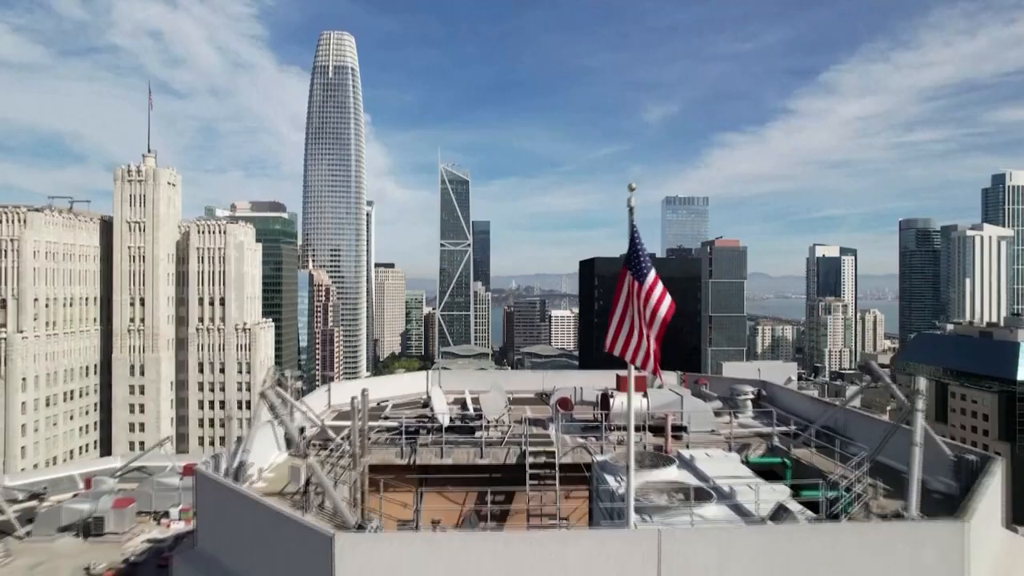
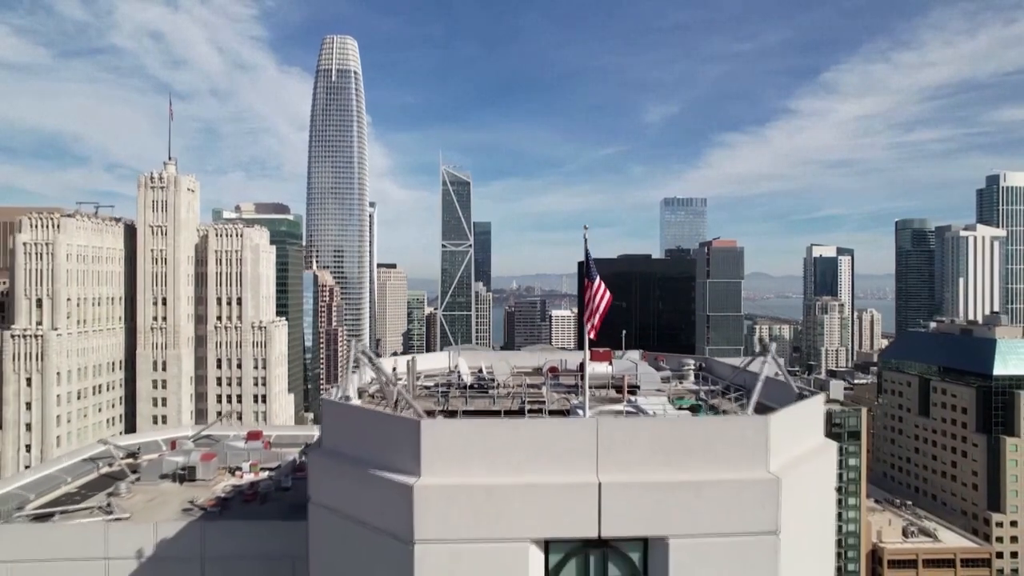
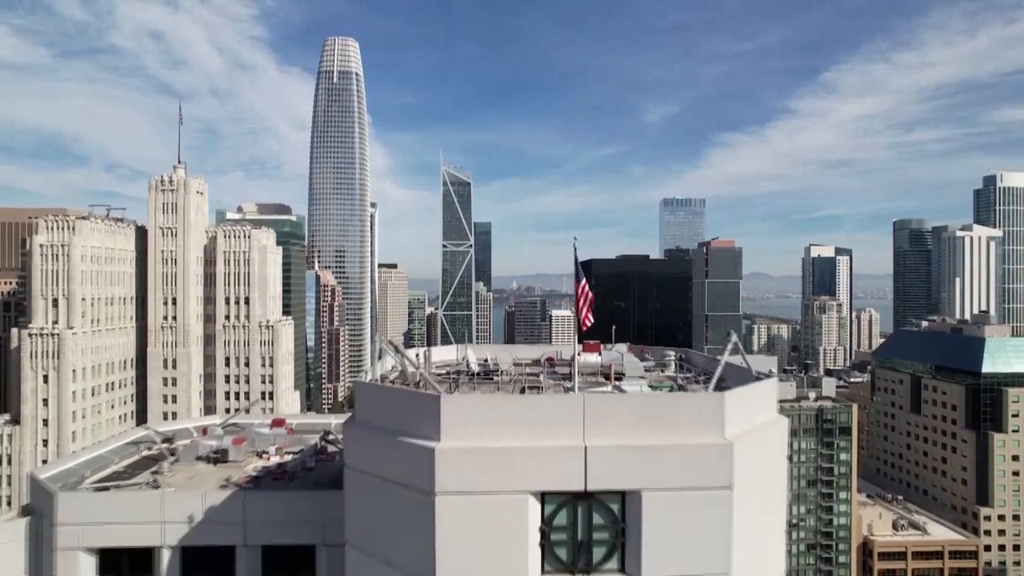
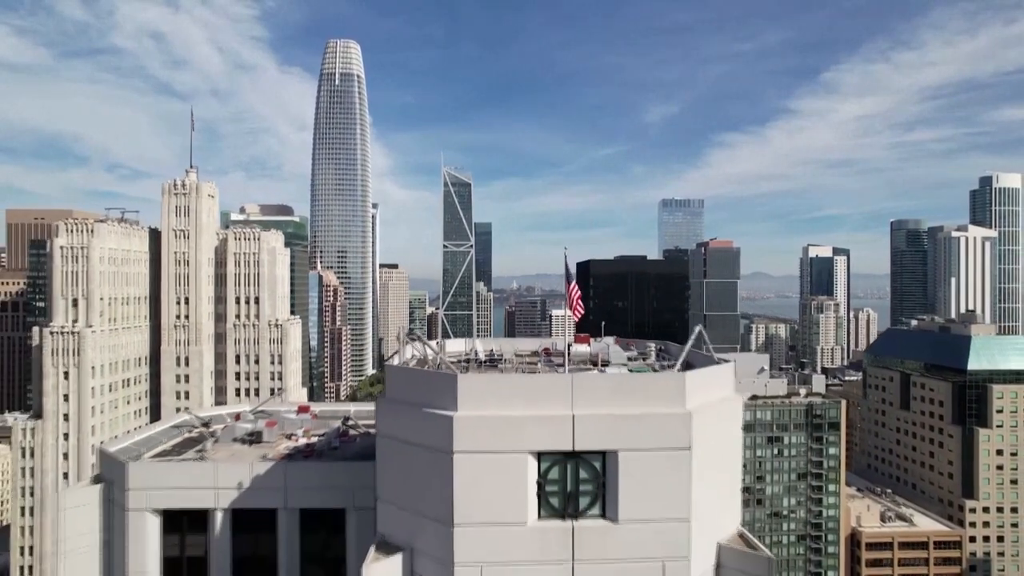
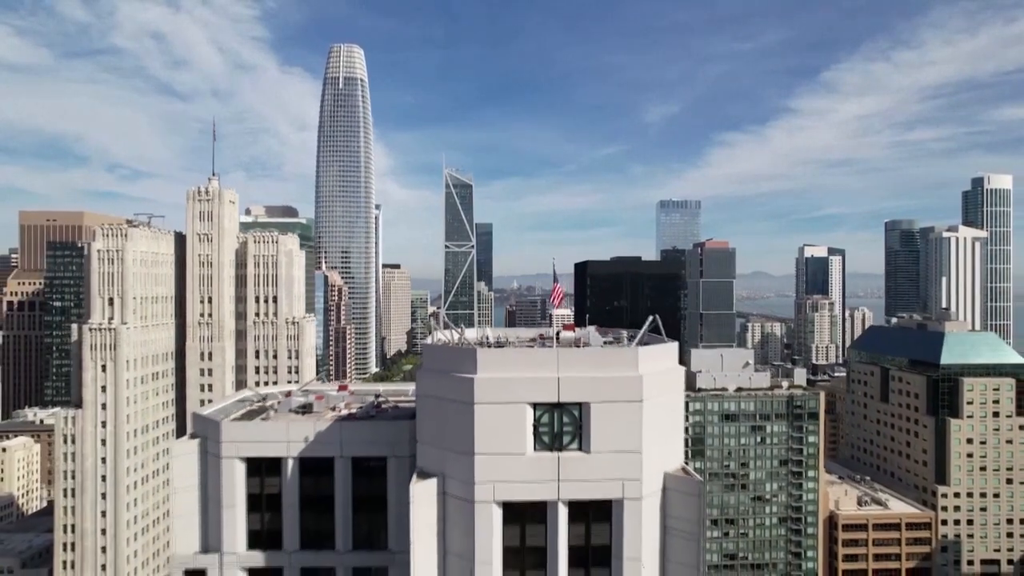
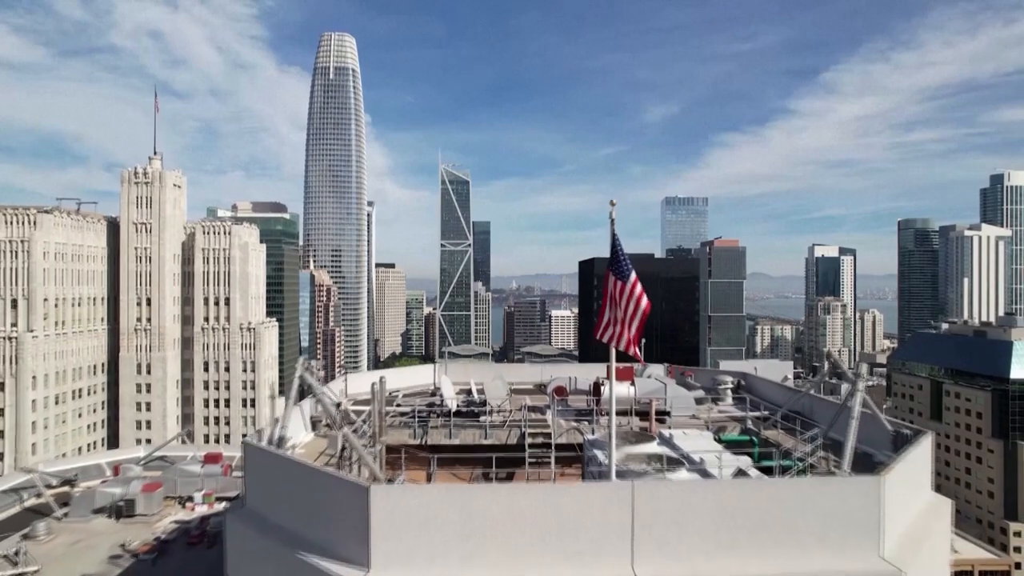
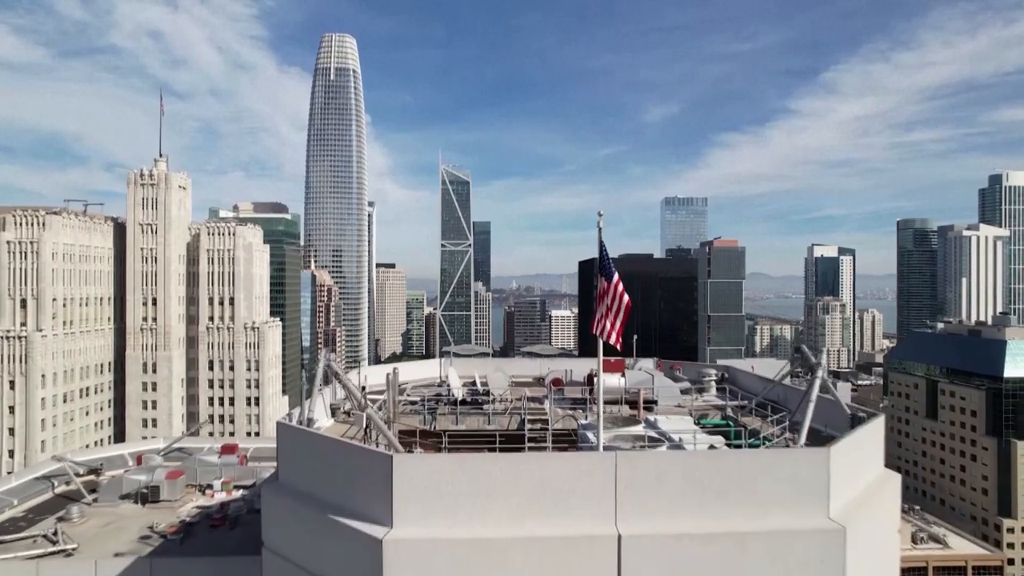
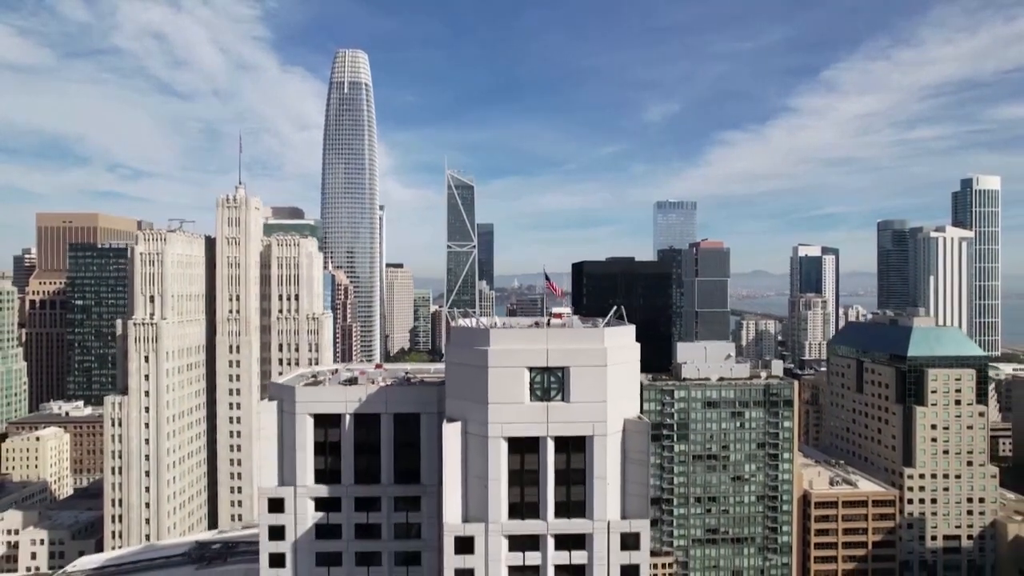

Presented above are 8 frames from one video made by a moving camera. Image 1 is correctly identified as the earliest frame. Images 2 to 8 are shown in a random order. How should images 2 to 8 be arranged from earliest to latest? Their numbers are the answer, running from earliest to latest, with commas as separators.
6, 7, 2, 3, 4, 5, 8
